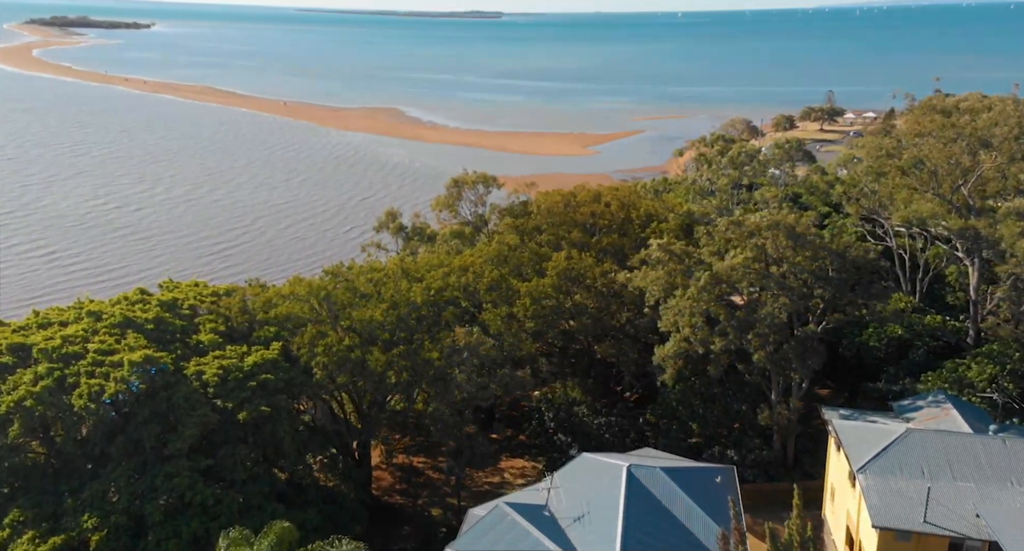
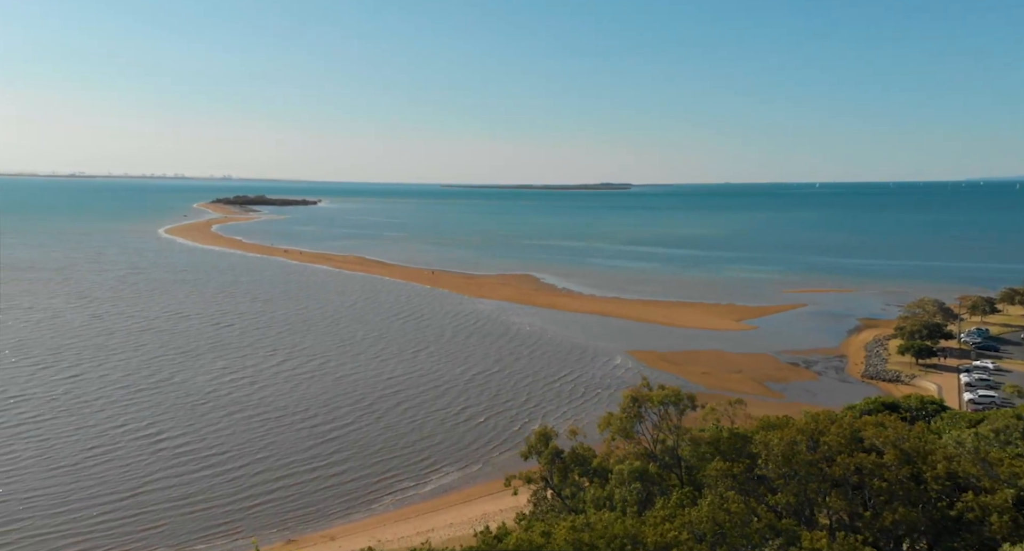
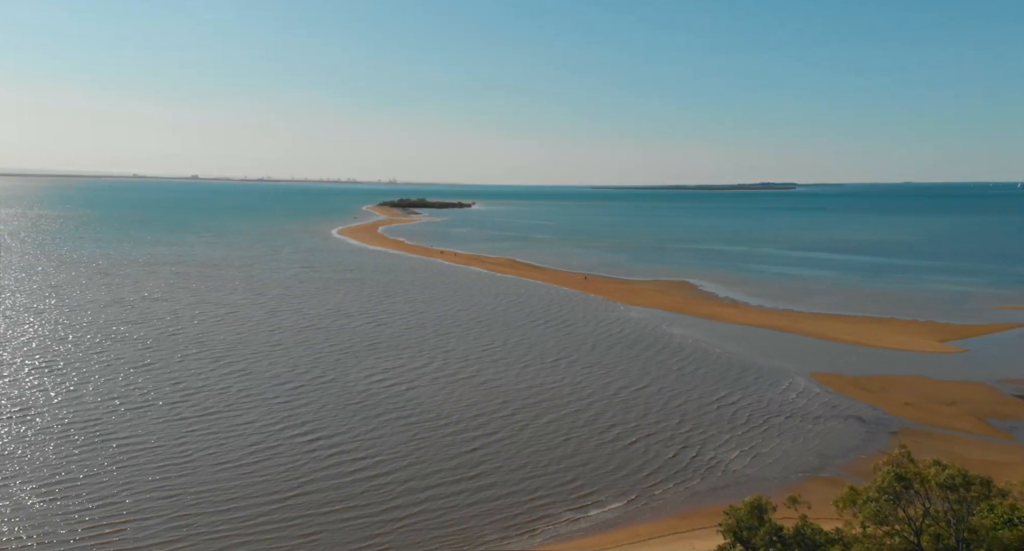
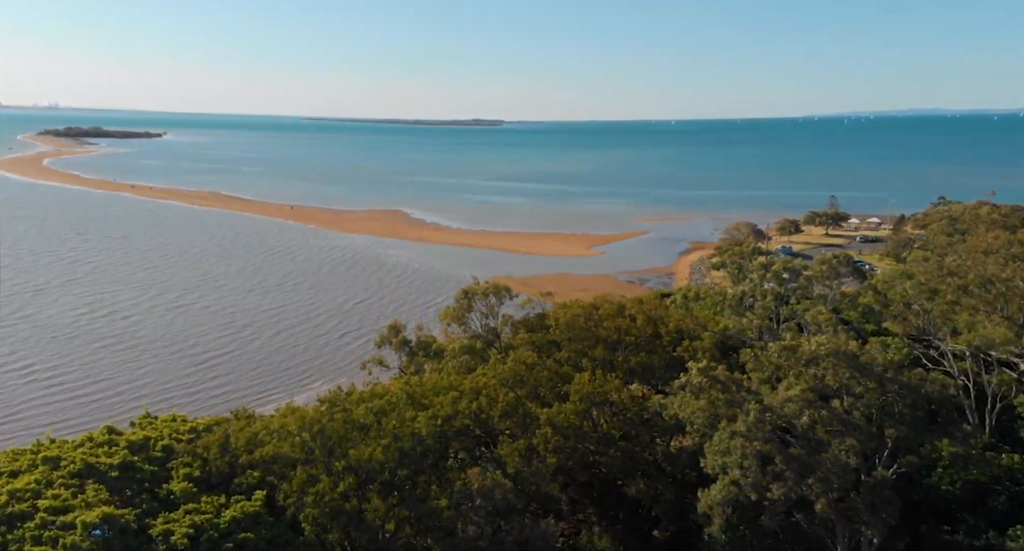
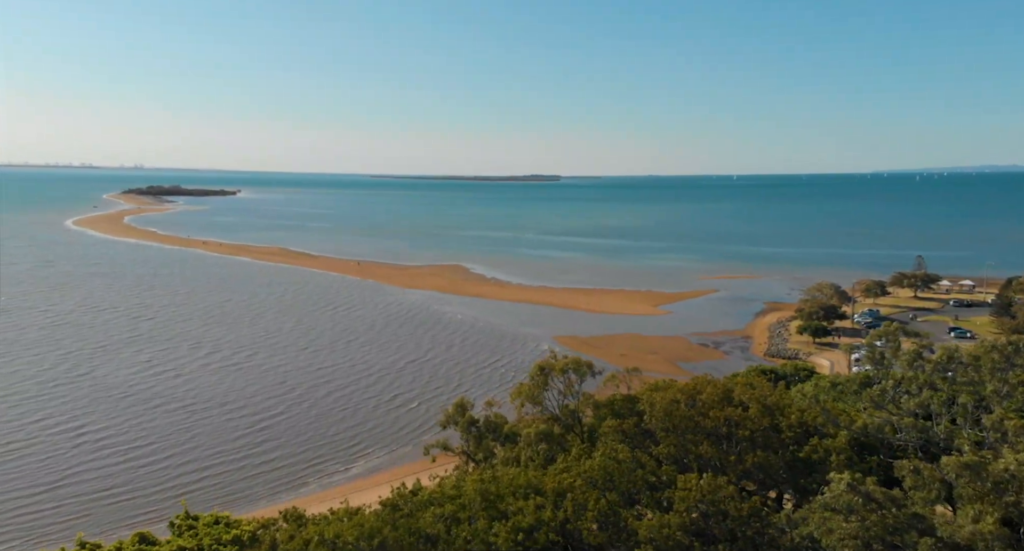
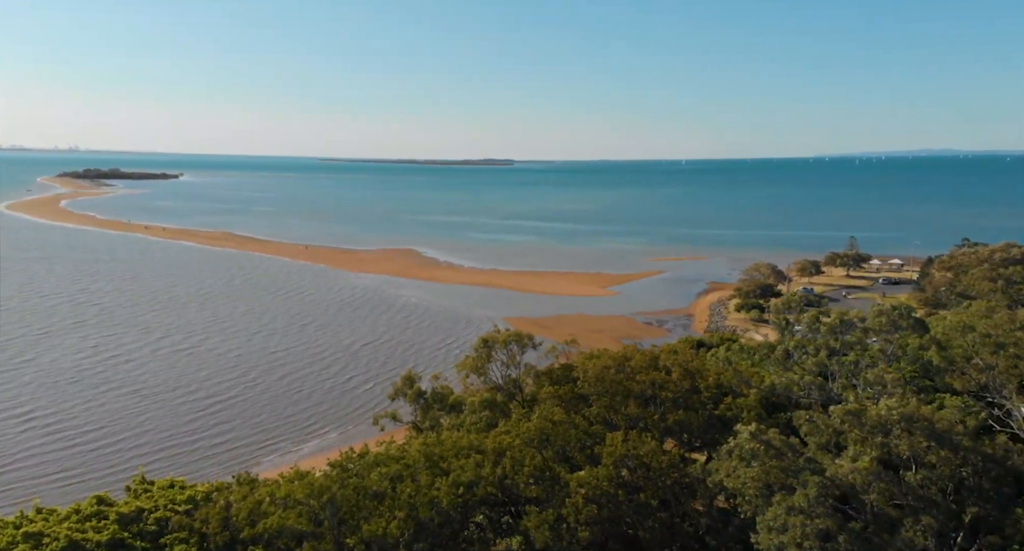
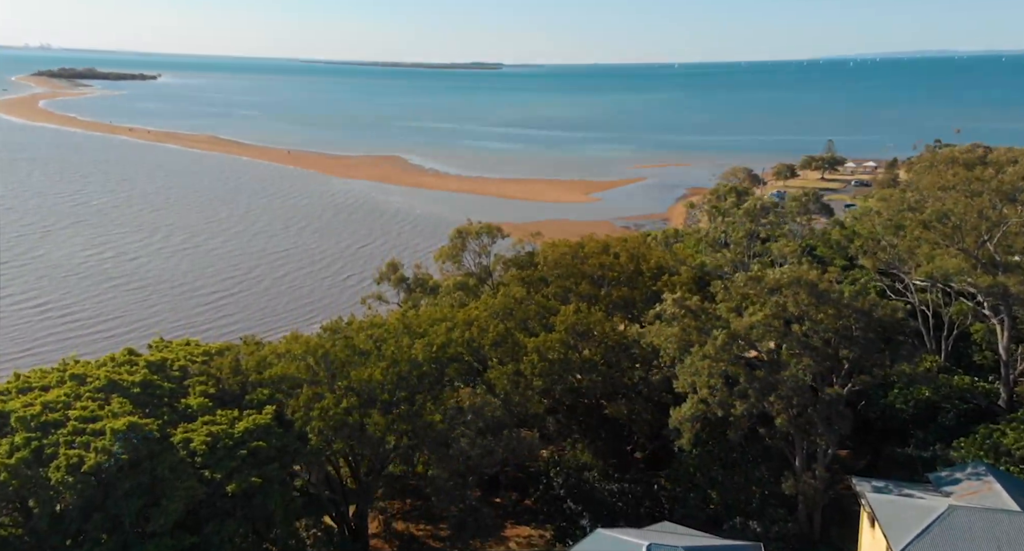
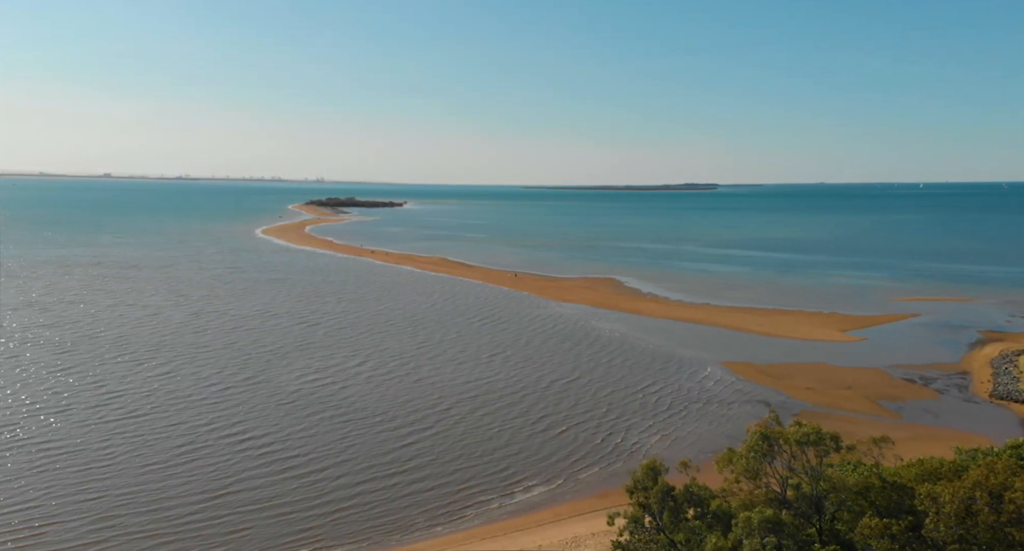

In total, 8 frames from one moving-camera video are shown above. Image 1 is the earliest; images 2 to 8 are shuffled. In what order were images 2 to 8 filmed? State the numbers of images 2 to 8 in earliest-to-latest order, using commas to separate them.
7, 4, 6, 5, 2, 8, 3
